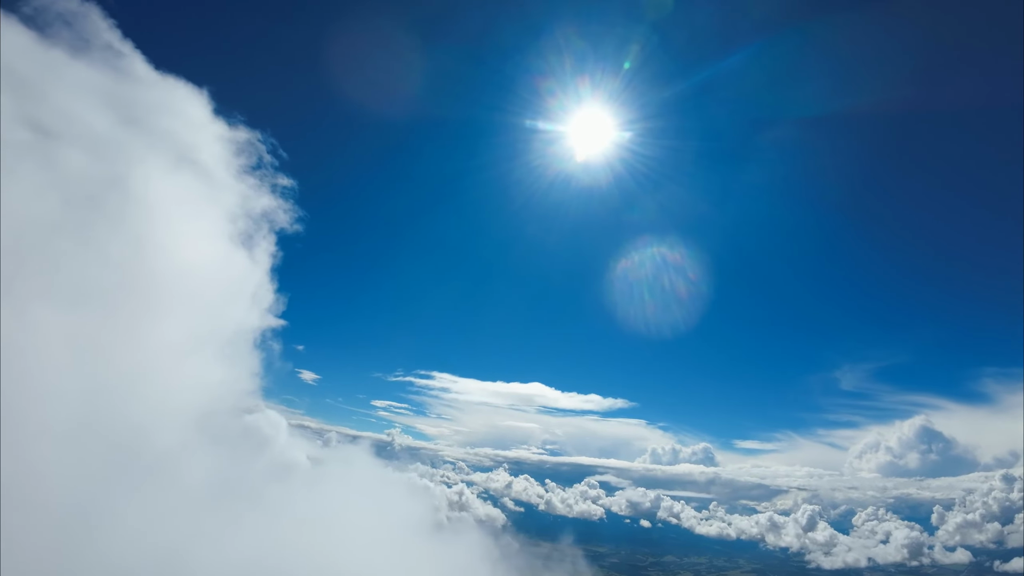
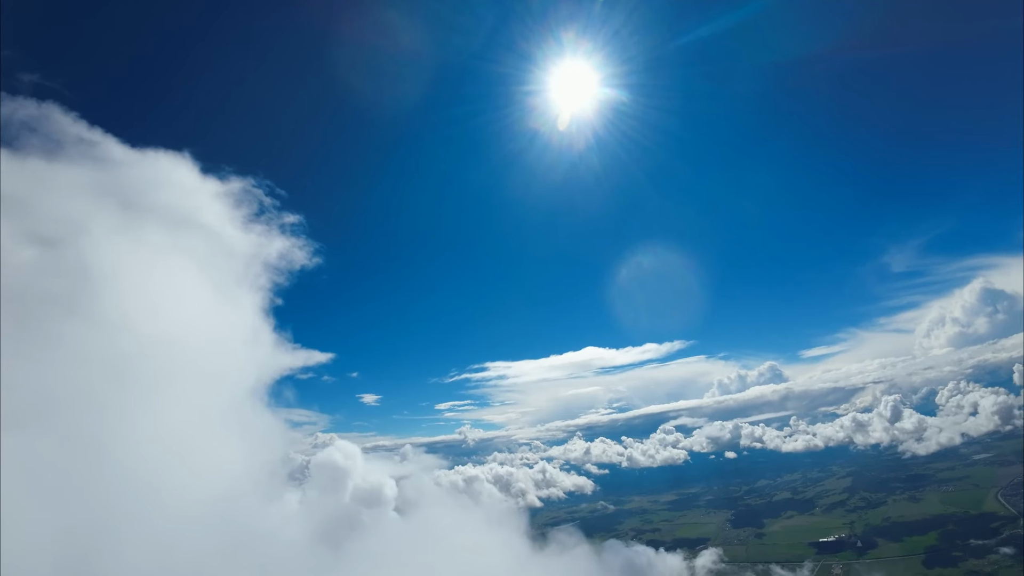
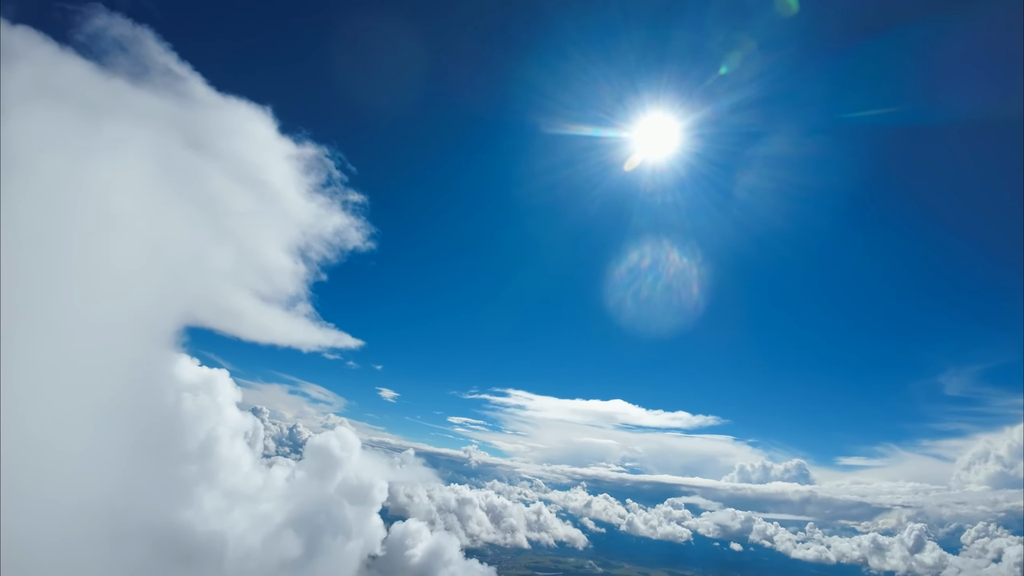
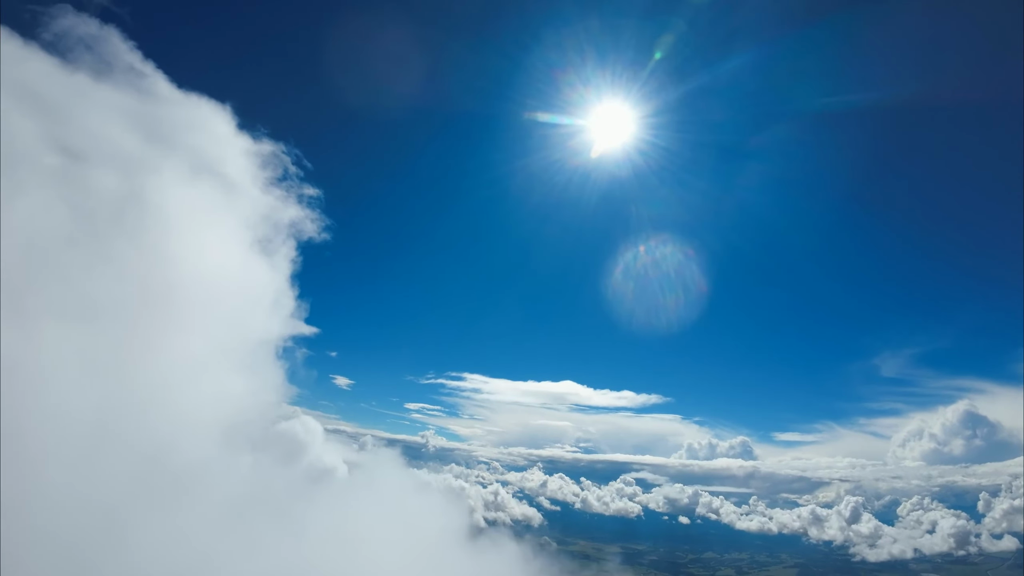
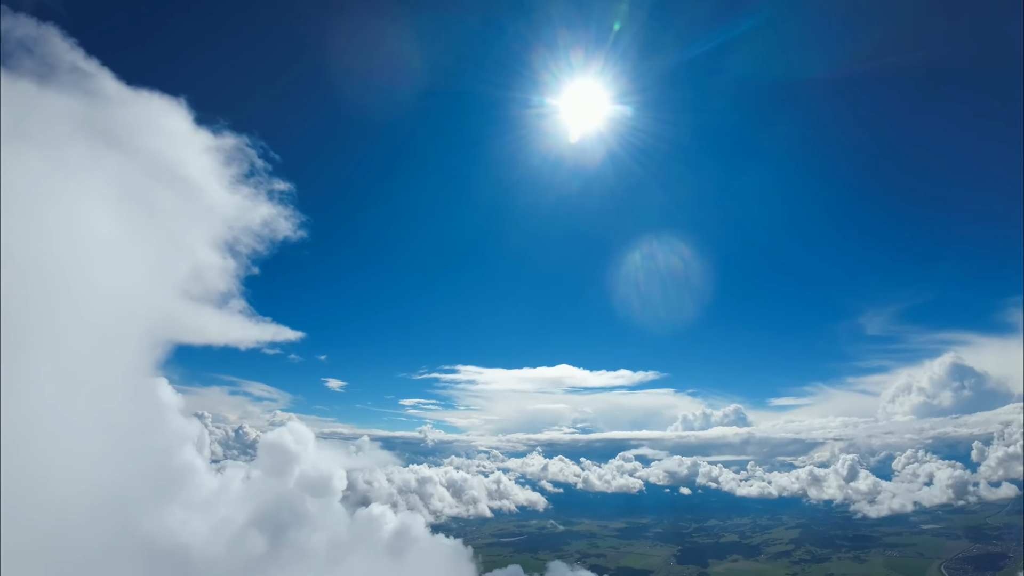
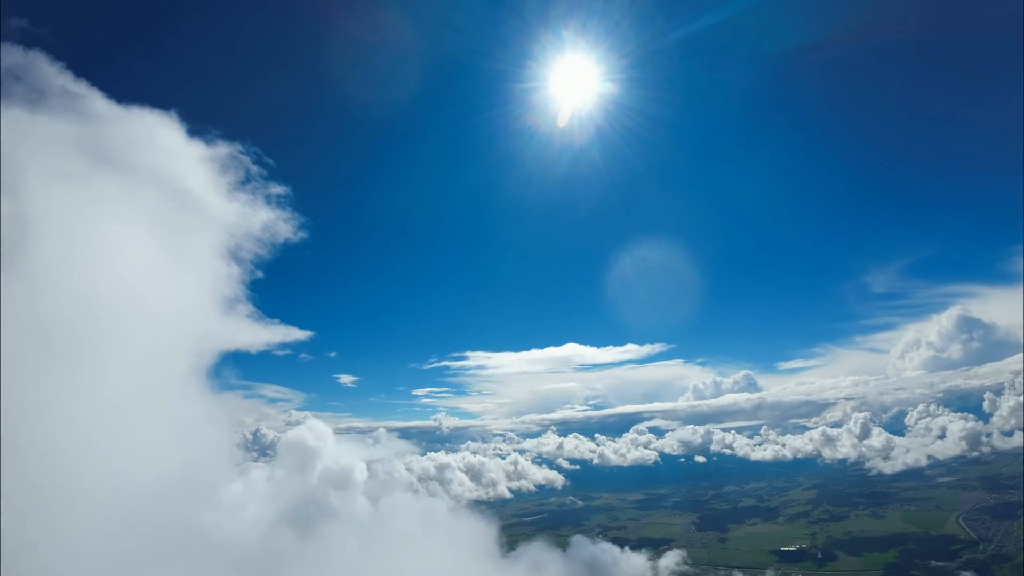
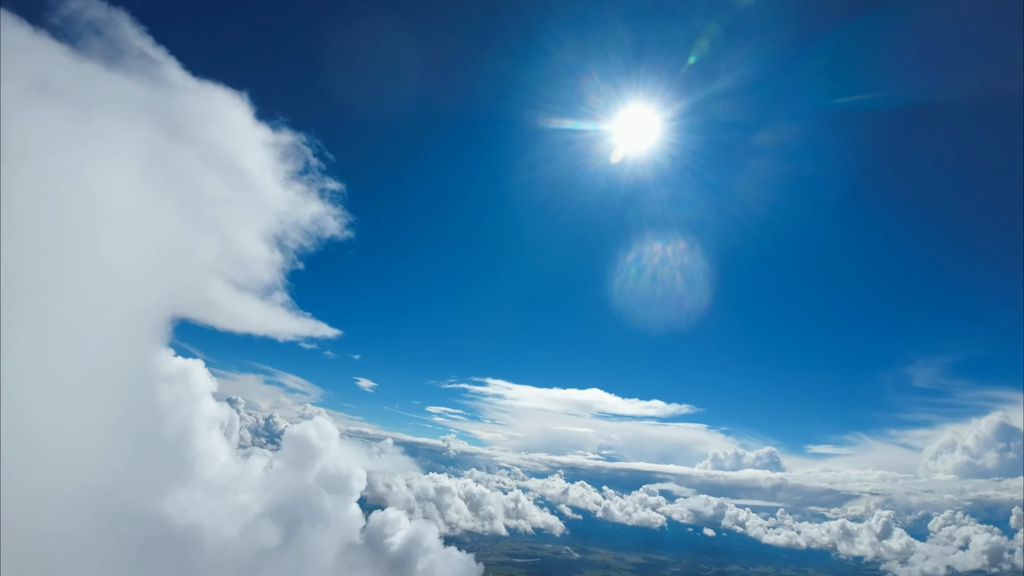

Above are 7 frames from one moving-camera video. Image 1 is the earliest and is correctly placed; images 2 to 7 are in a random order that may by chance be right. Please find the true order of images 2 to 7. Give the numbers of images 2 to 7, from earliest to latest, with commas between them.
4, 2, 6, 5, 7, 3
